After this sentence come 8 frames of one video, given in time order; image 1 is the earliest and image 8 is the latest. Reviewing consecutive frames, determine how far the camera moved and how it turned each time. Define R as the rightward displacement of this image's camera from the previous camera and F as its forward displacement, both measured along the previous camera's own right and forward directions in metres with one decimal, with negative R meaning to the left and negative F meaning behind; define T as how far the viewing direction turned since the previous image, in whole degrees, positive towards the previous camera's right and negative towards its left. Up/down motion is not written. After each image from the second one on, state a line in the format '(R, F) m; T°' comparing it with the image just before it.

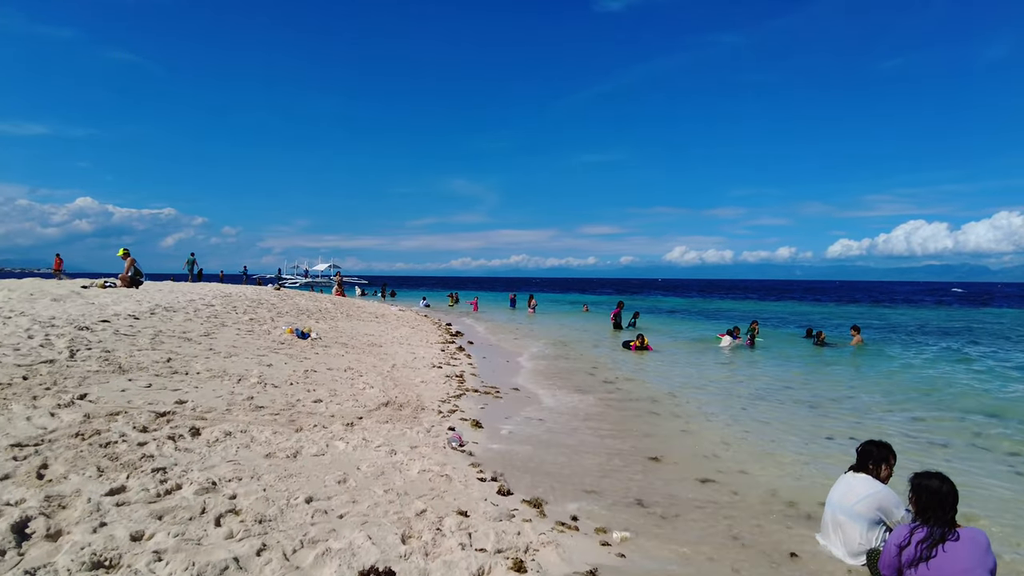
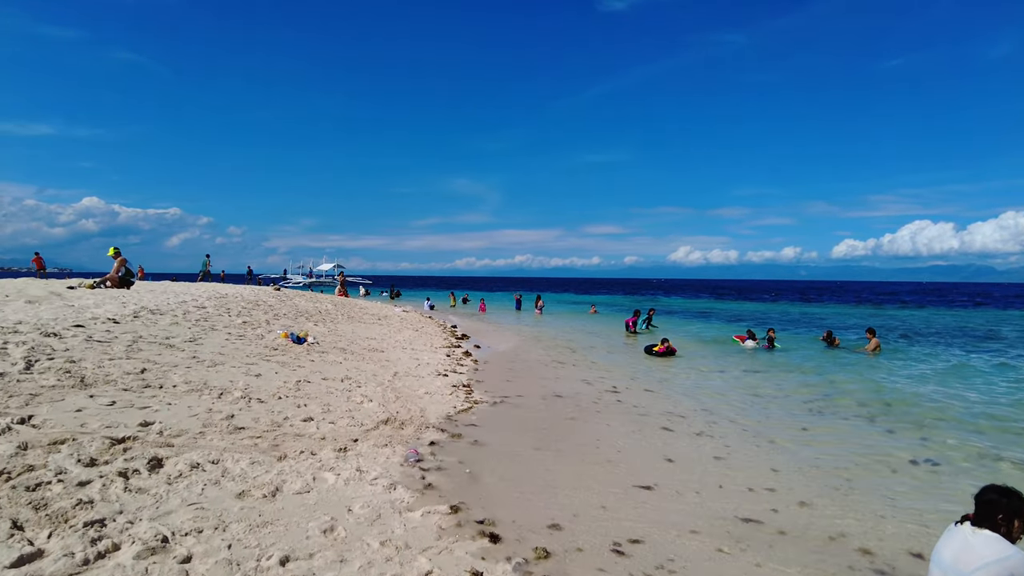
(-0.1, +0.9) m; 0°
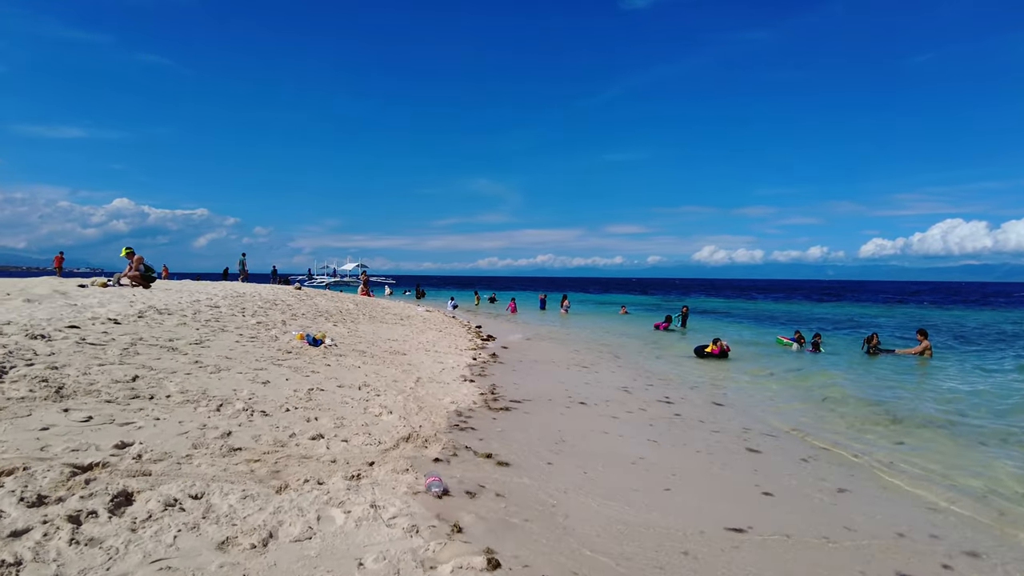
(-0.2, +1.0) m; -2°
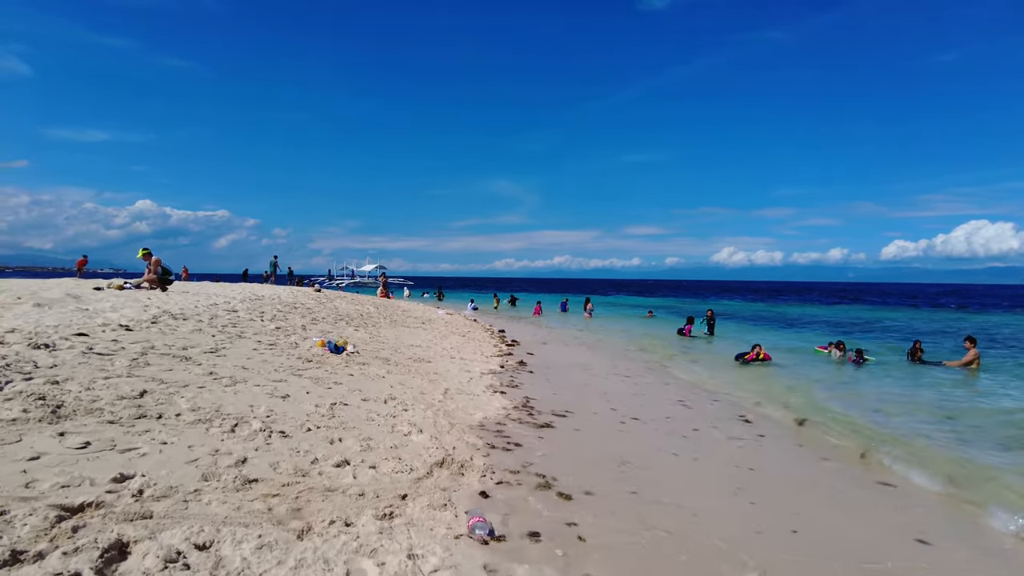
(-0.3, +0.7) m; -1°
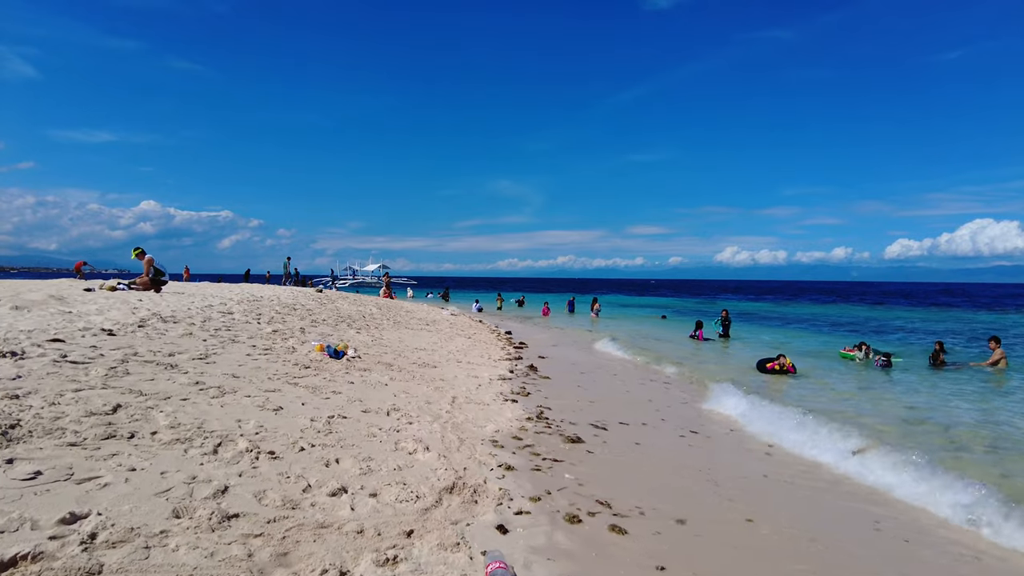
(-0.1, +0.7) m; 0°
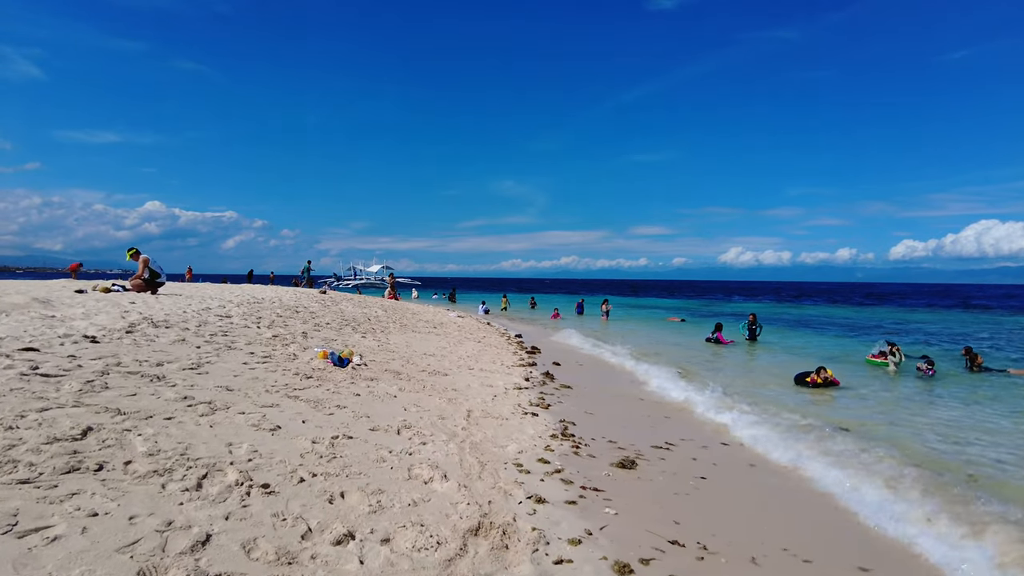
(-0.2, +0.8) m; 0°
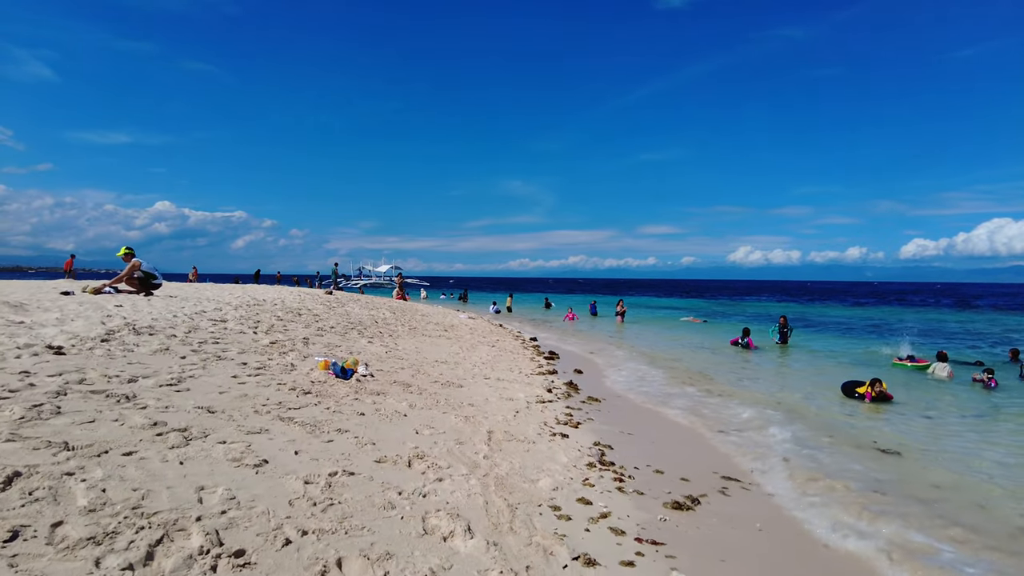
(-0.2, +1.1) m; -1°
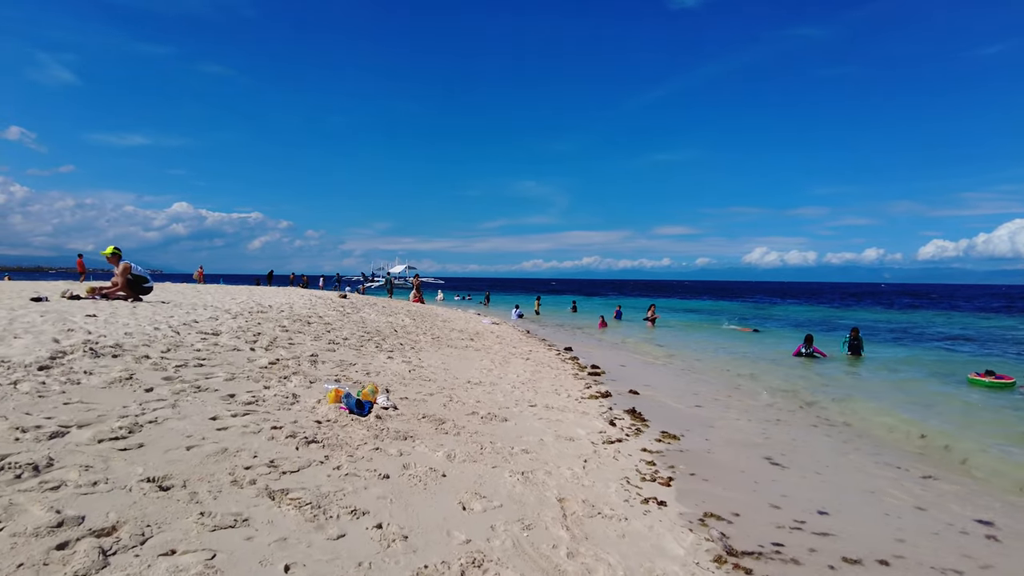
(-0.5, +2.0) m; -1°
